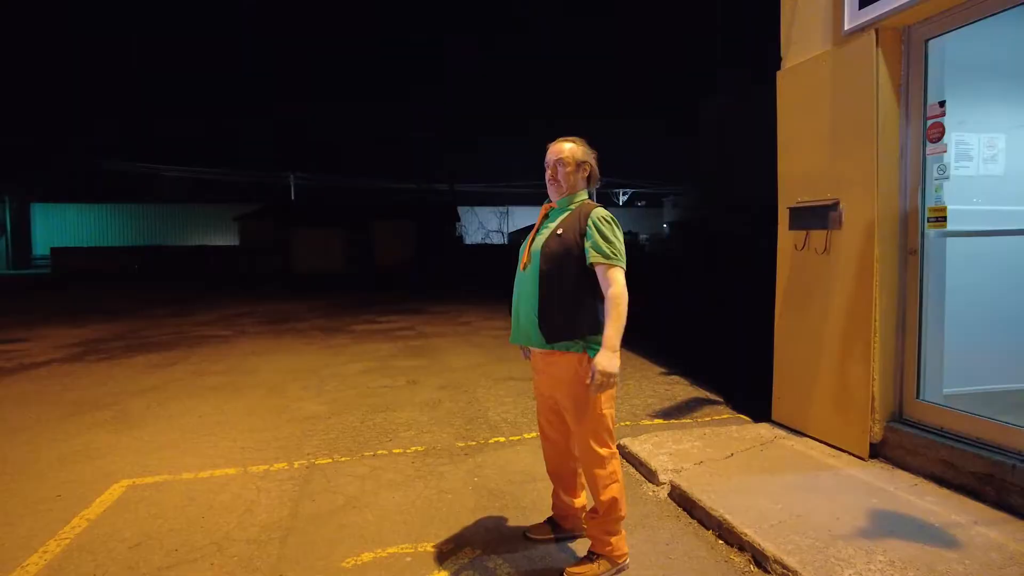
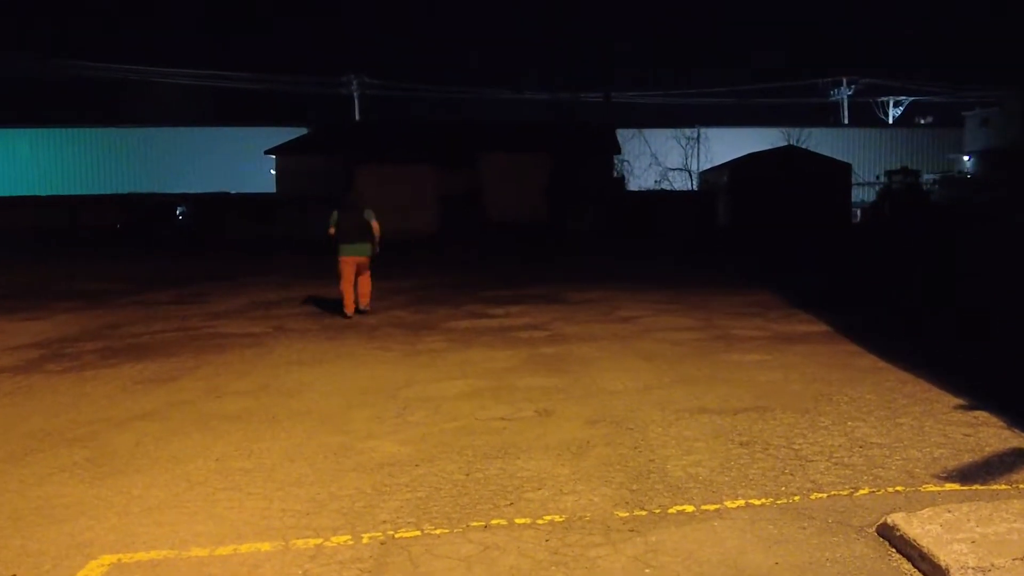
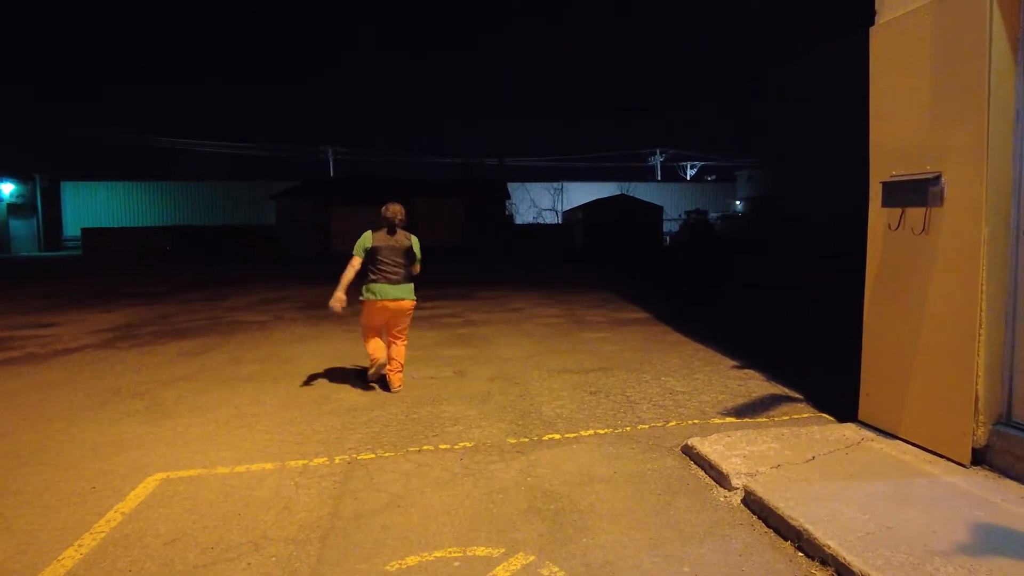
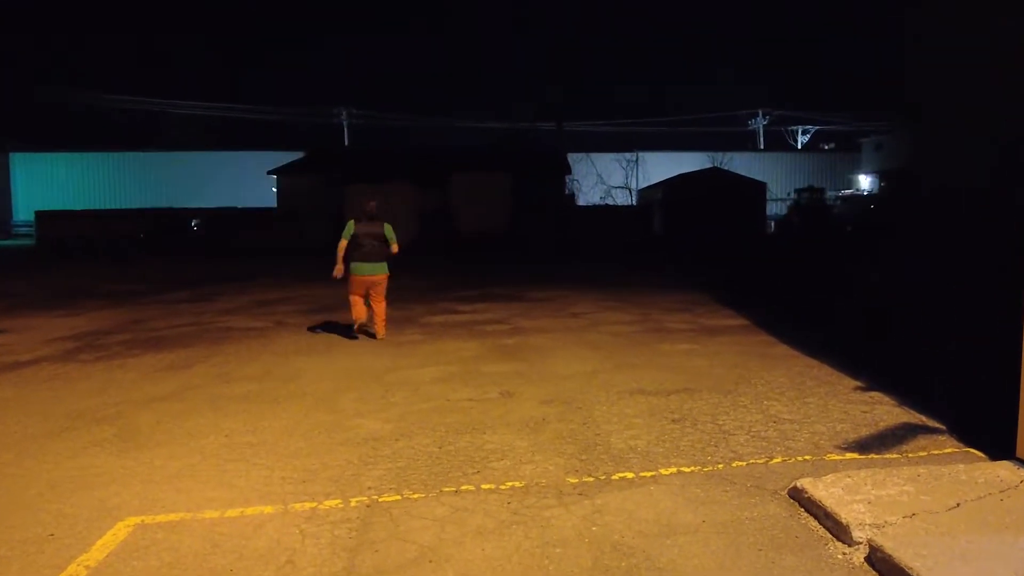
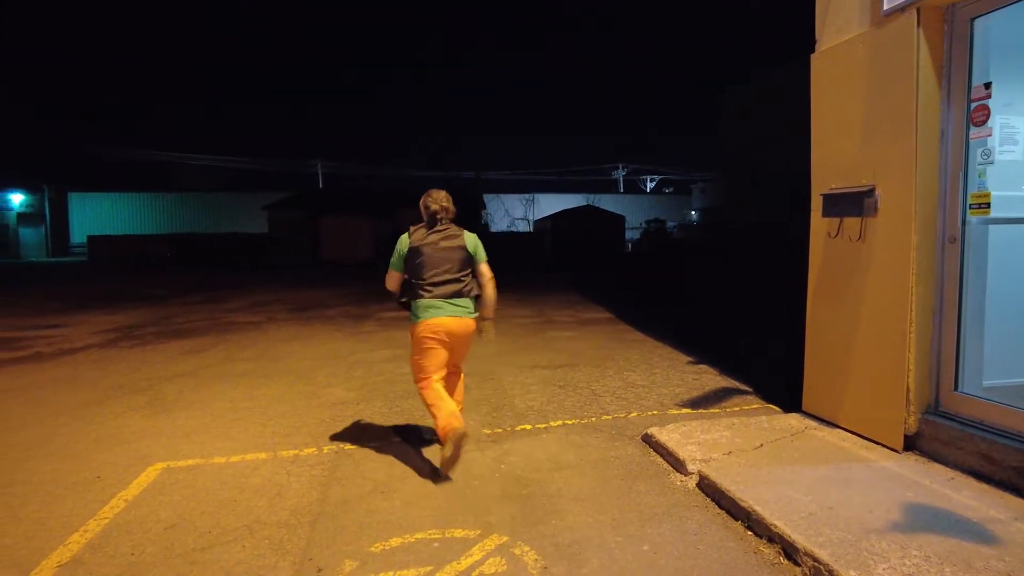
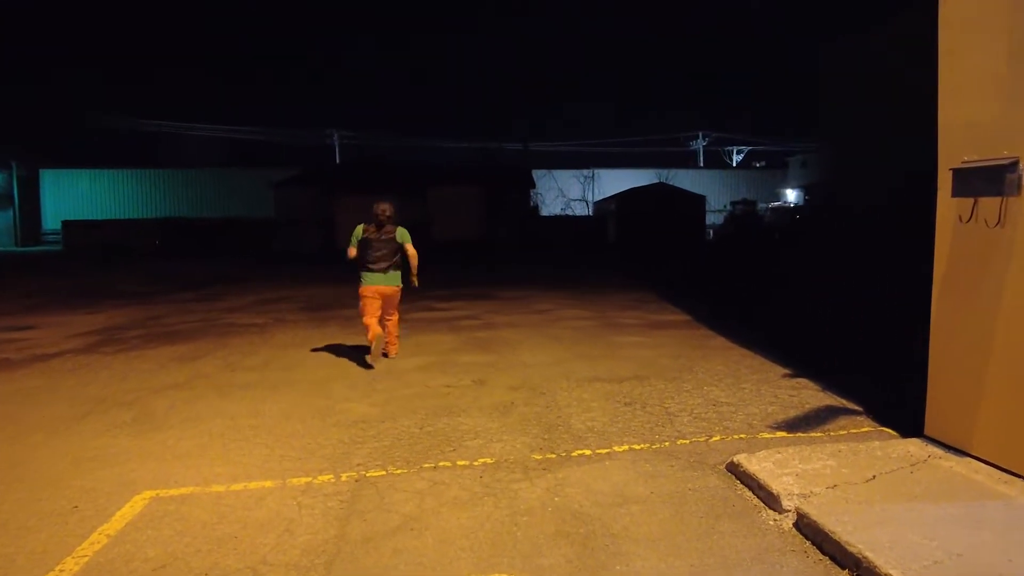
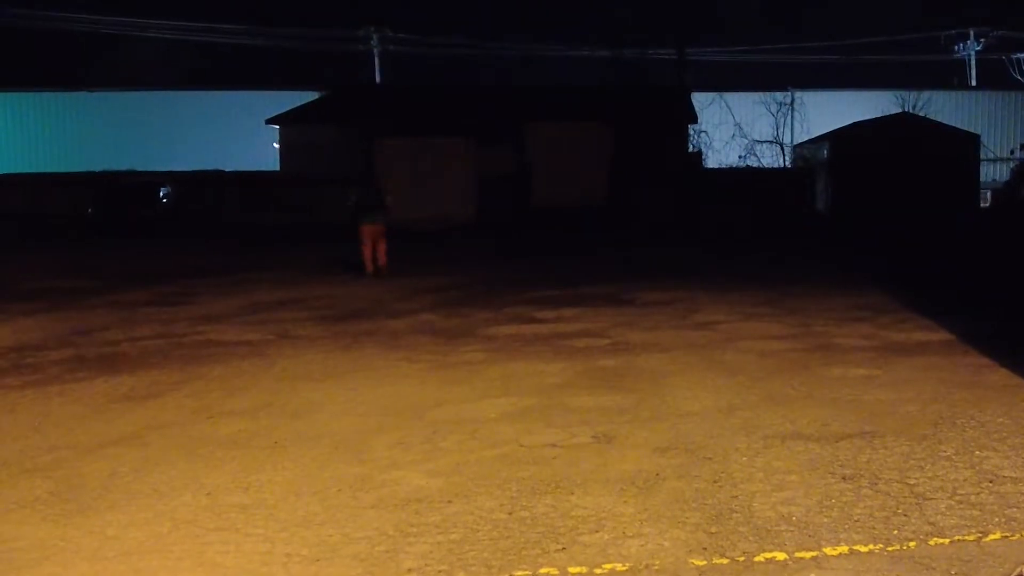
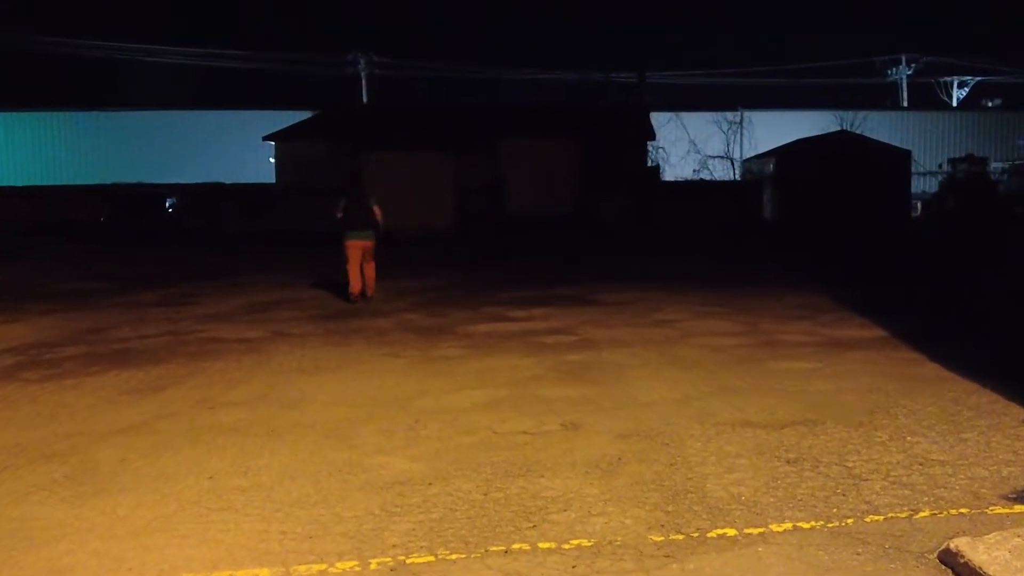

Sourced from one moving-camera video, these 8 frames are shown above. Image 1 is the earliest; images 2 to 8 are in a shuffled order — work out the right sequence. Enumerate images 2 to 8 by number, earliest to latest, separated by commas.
5, 3, 6, 4, 2, 8, 7
